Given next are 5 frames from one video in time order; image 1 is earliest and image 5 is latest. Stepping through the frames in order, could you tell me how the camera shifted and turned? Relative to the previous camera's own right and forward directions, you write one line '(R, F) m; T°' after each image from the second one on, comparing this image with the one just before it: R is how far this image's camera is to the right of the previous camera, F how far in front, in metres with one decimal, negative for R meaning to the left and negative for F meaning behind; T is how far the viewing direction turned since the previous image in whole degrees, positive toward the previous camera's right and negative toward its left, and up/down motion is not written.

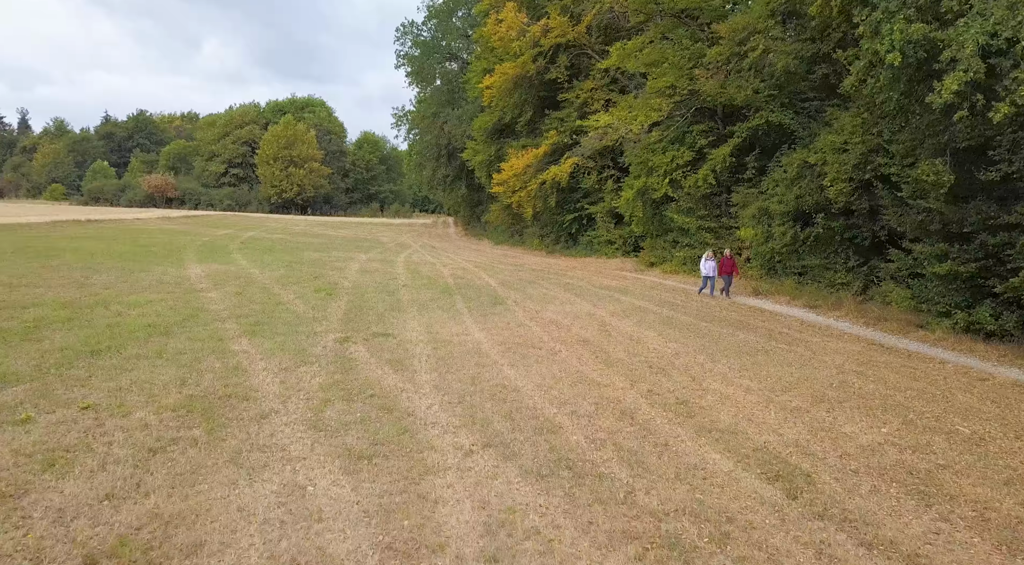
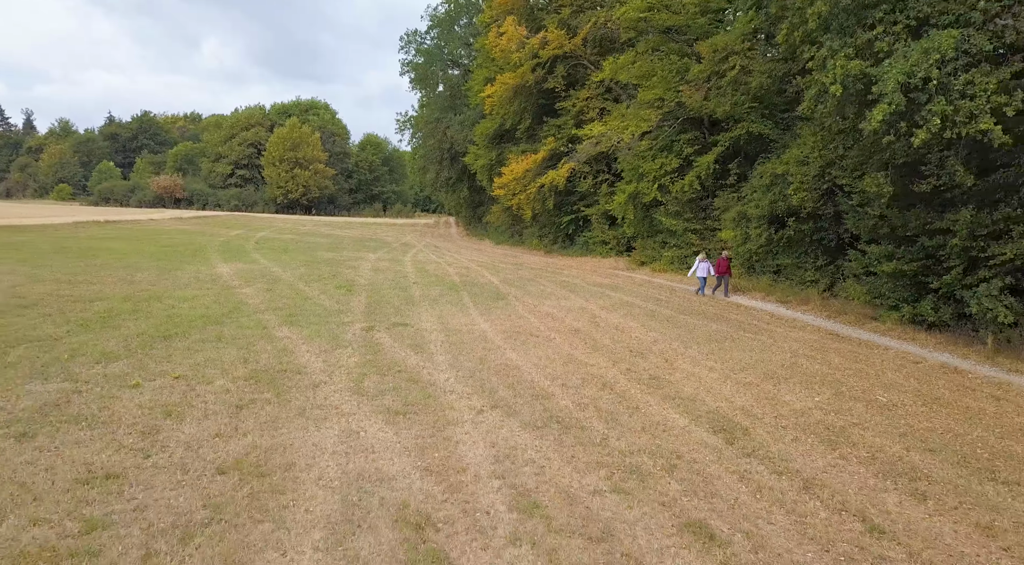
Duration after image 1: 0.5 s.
(0.0, -1.7) m; 0°
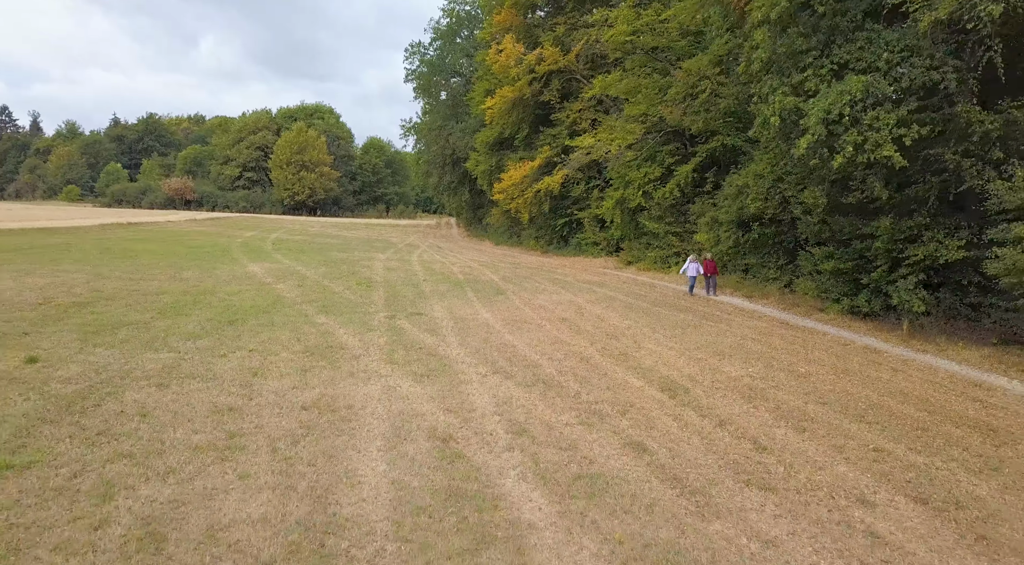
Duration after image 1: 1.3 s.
(0.0, -2.4) m; 0°
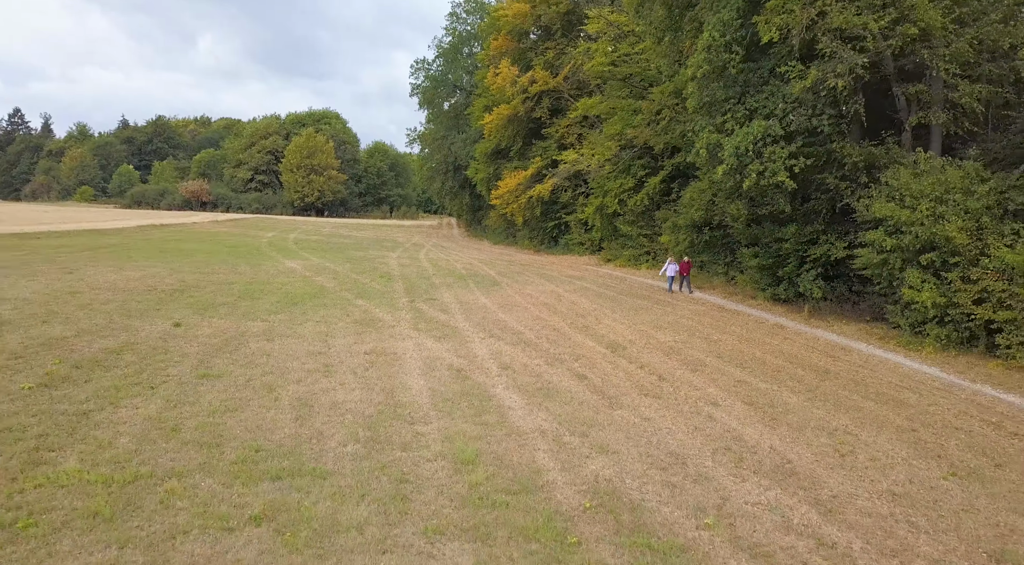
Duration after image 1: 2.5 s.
(+0.2, -4.2) m; 0°
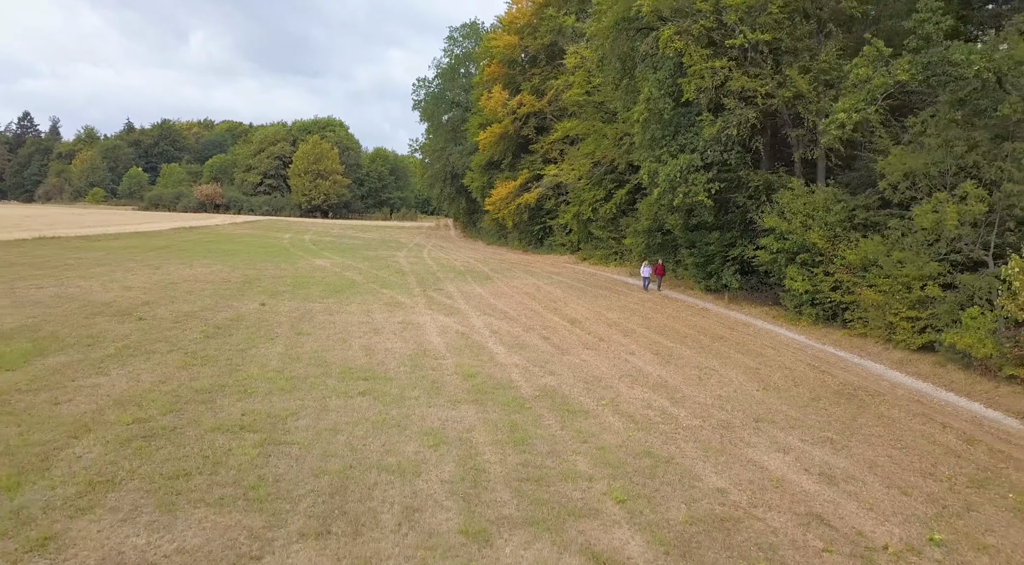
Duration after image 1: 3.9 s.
(+0.2, -5.4) m; 0°
